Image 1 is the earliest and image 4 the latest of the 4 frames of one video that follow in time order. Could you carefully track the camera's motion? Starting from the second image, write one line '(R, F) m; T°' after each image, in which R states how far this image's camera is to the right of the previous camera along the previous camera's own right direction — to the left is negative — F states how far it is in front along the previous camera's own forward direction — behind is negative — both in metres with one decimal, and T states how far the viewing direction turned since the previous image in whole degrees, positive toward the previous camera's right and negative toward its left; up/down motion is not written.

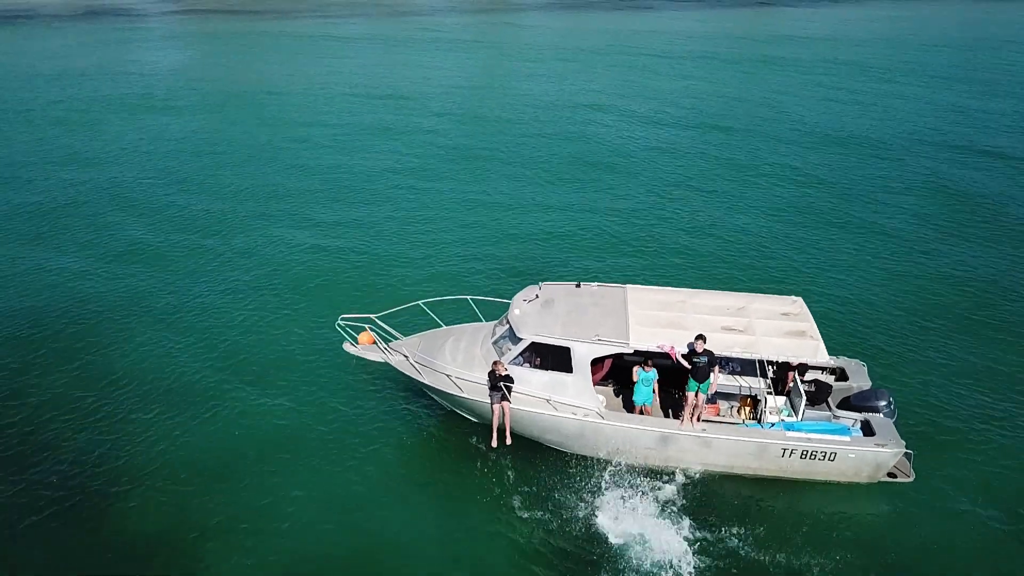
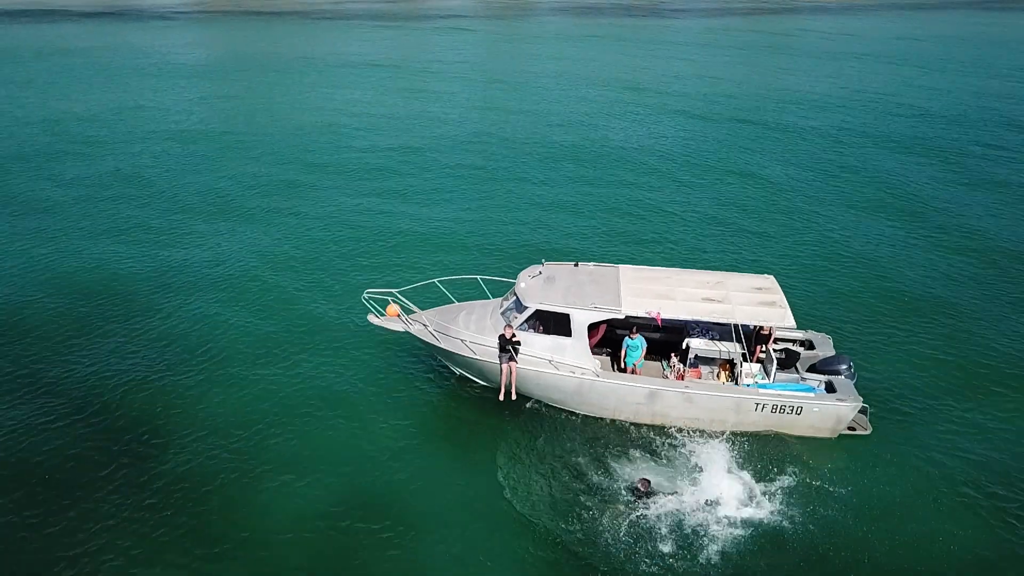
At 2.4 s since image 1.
(+2.6, -4.2) m; -6°
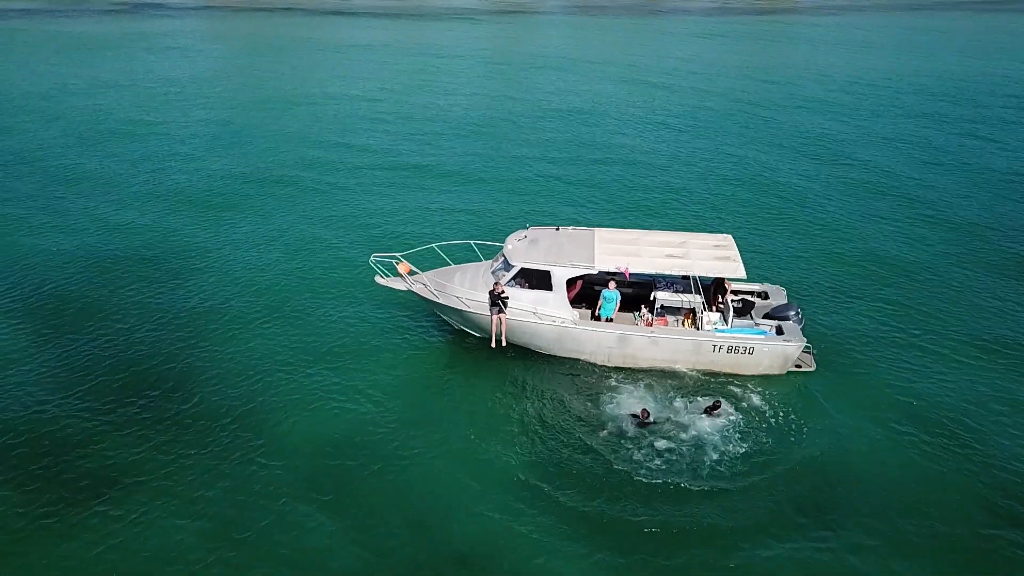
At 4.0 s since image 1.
(+0.6, -3.9) m; 0°
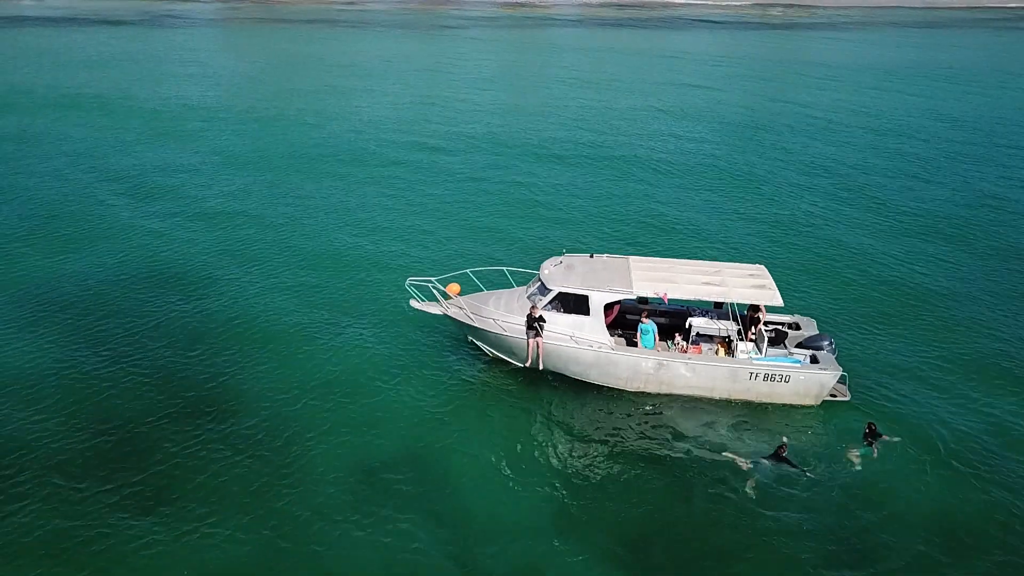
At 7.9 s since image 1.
(-1.9, -0.1) m; +1°
